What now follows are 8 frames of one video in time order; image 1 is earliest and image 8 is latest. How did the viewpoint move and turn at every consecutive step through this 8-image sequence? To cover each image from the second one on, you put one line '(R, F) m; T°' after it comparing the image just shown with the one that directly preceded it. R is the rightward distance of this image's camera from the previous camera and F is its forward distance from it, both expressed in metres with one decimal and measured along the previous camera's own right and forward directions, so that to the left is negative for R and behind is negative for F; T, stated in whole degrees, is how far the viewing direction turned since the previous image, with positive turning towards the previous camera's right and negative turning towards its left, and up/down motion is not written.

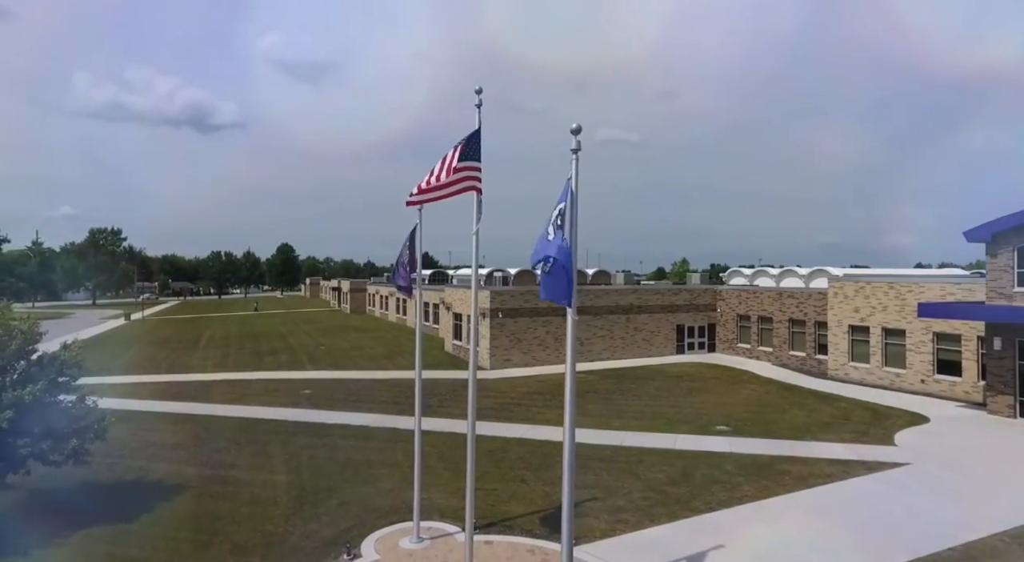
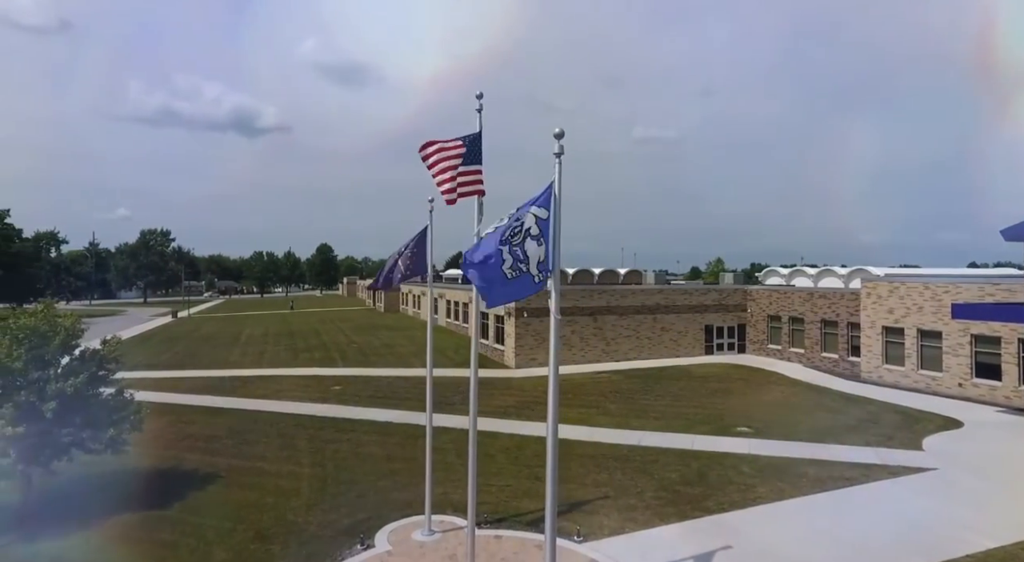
(+0.7, -0.3) m; -4°
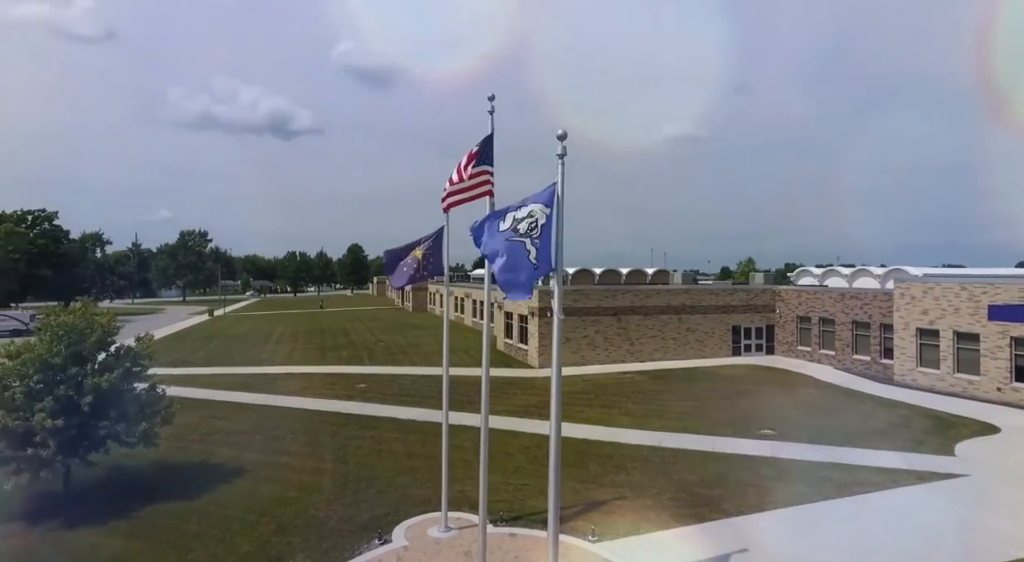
(+0.4, -0.1) m; -3°
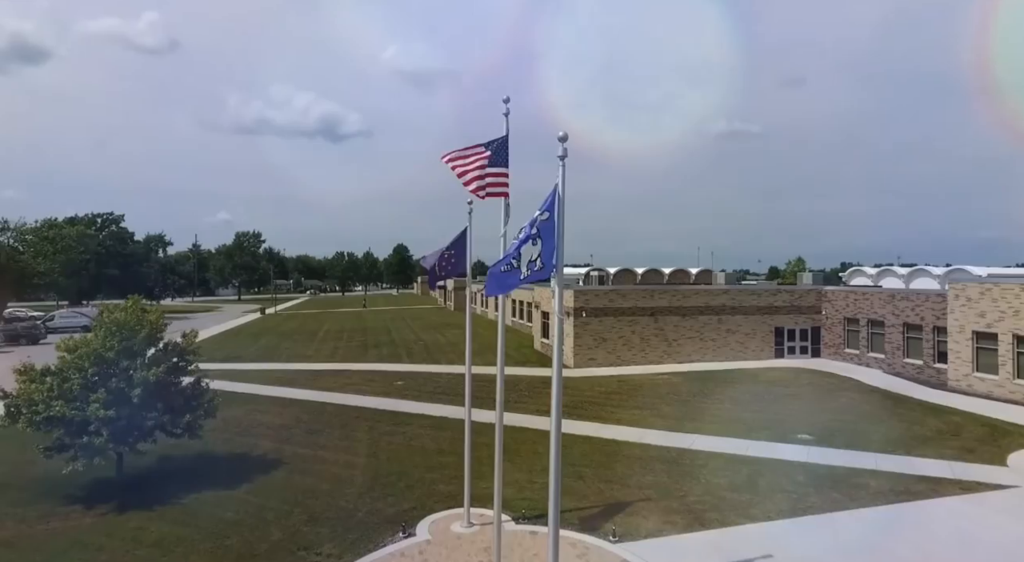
(+0.6, -0.1) m; -5°
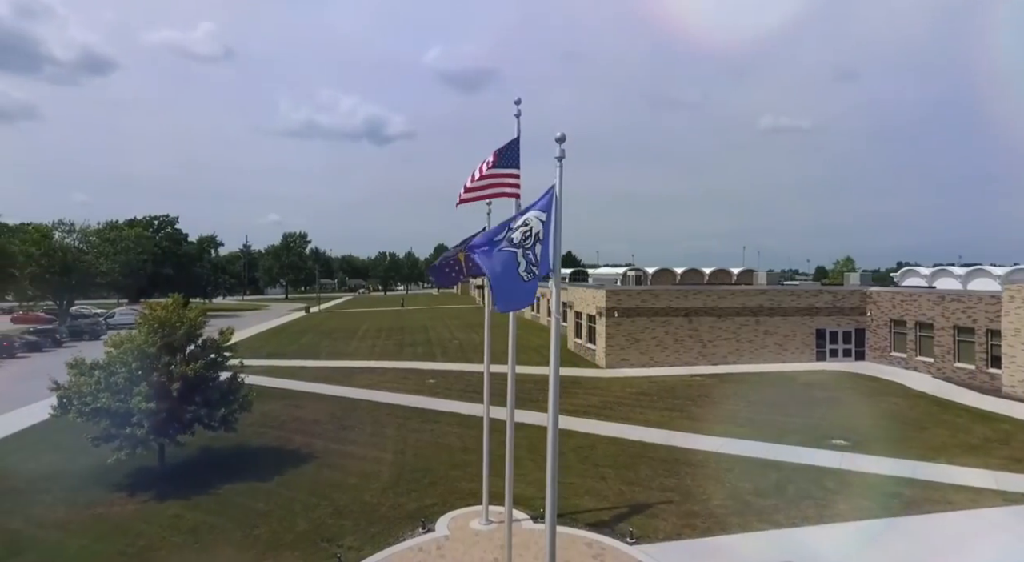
(+0.6, -0.1) m; -4°
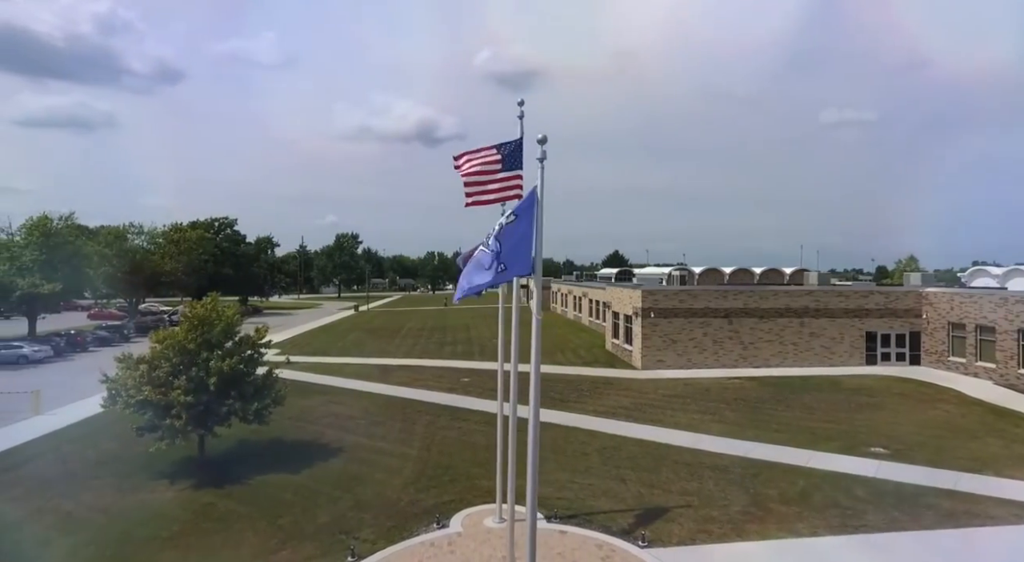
(+1.0, 0.0) m; -5°
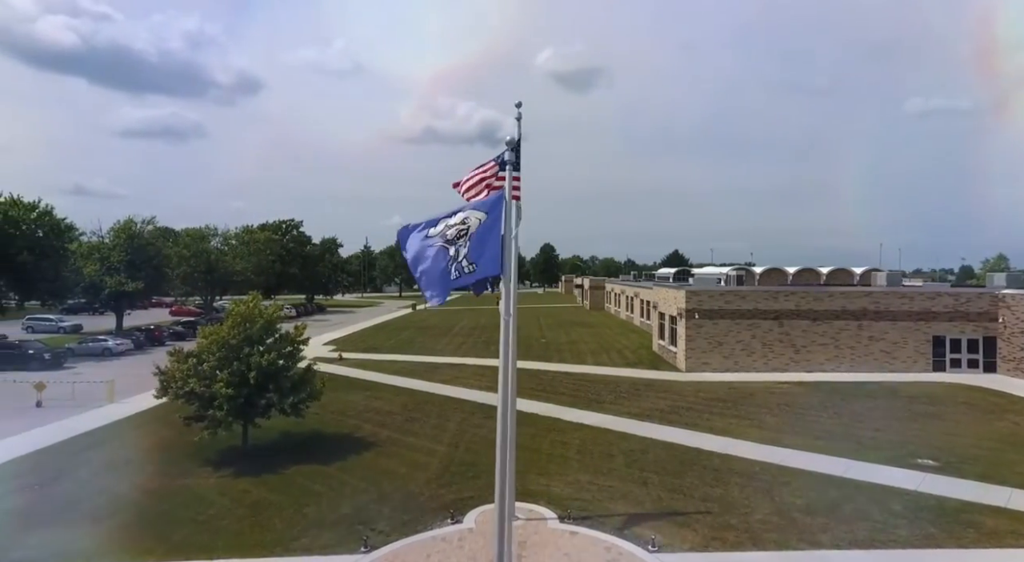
(+1.3, +0.1) m; -7°
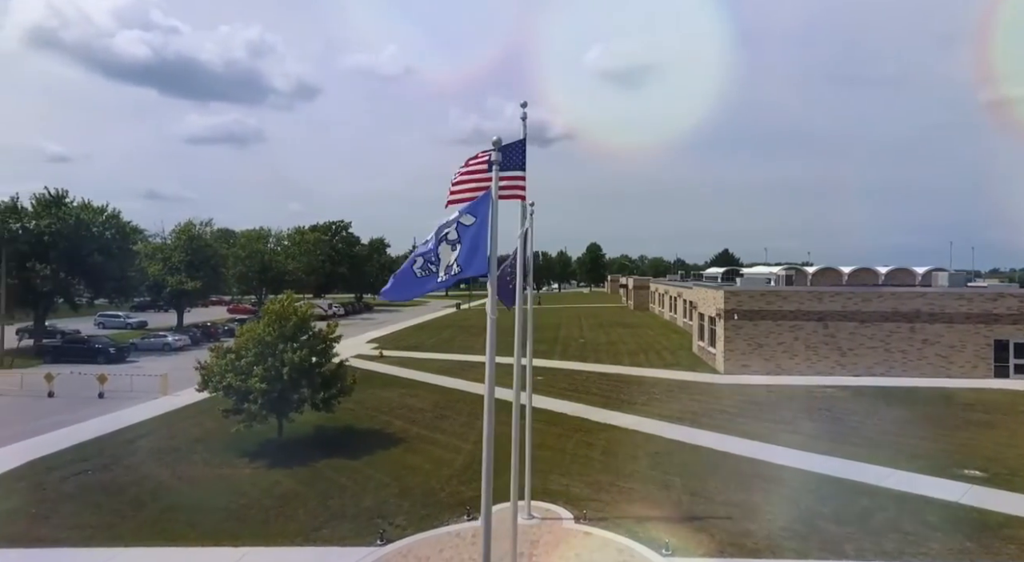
(+0.9, +0.1) m; -5°
